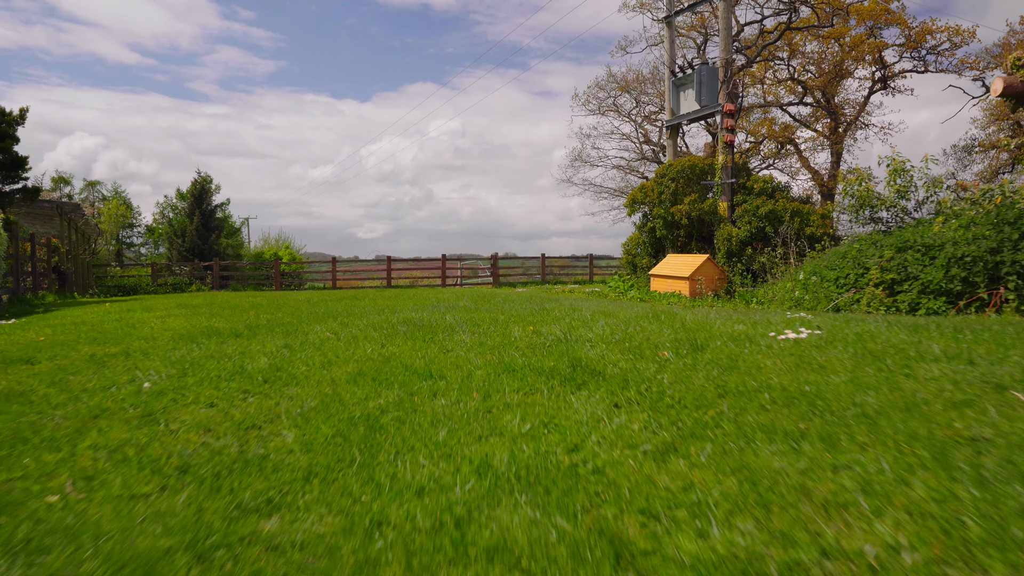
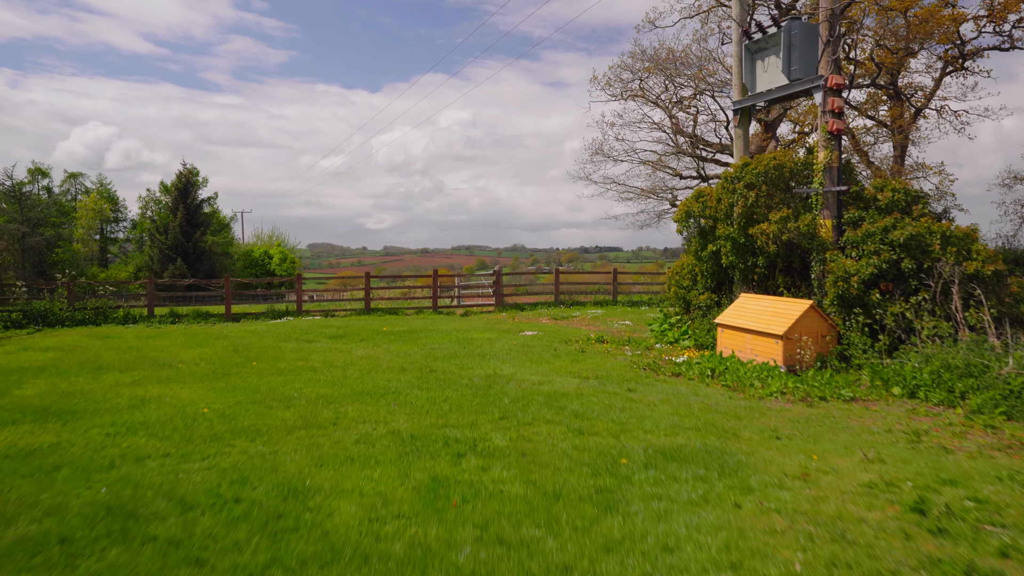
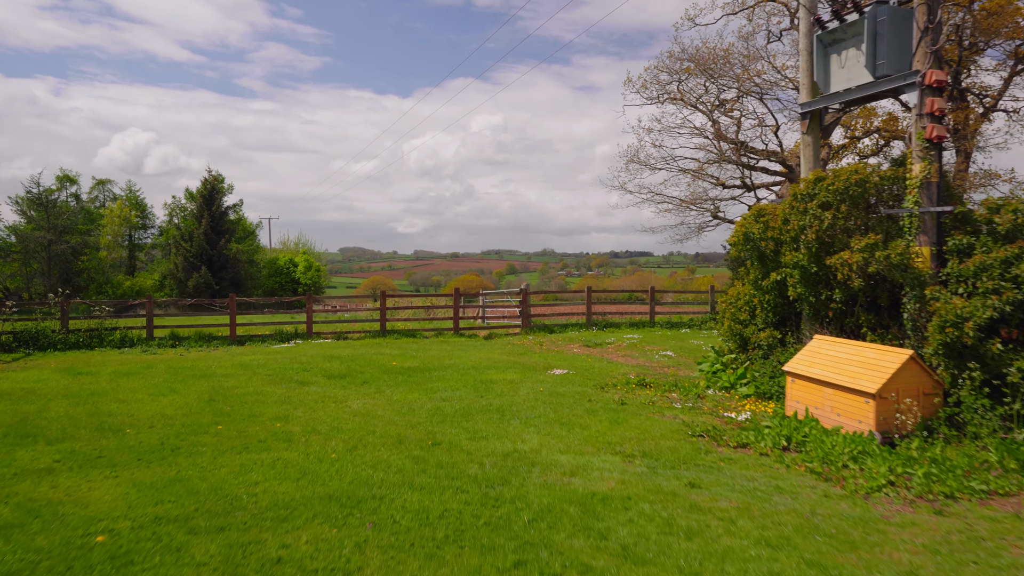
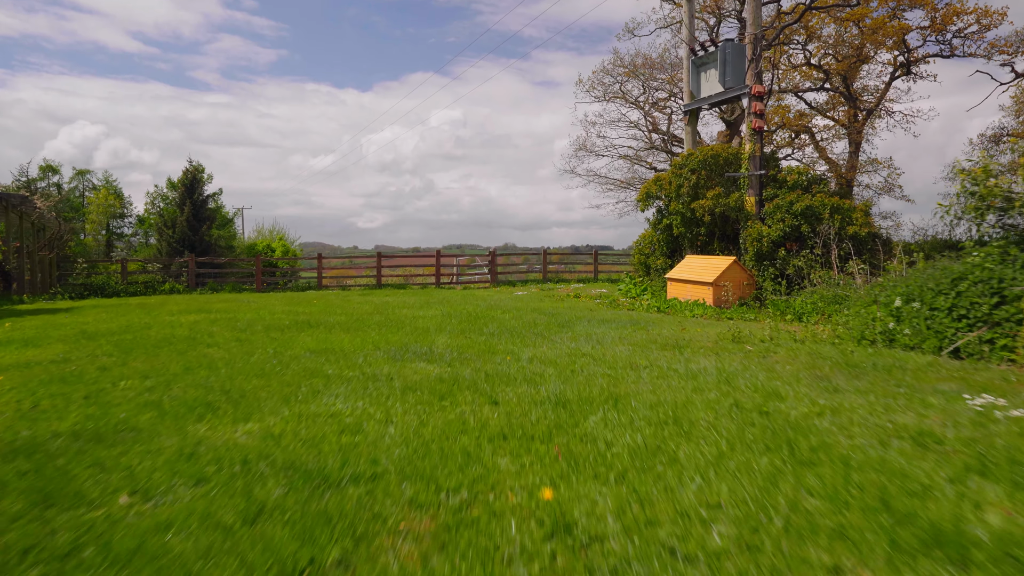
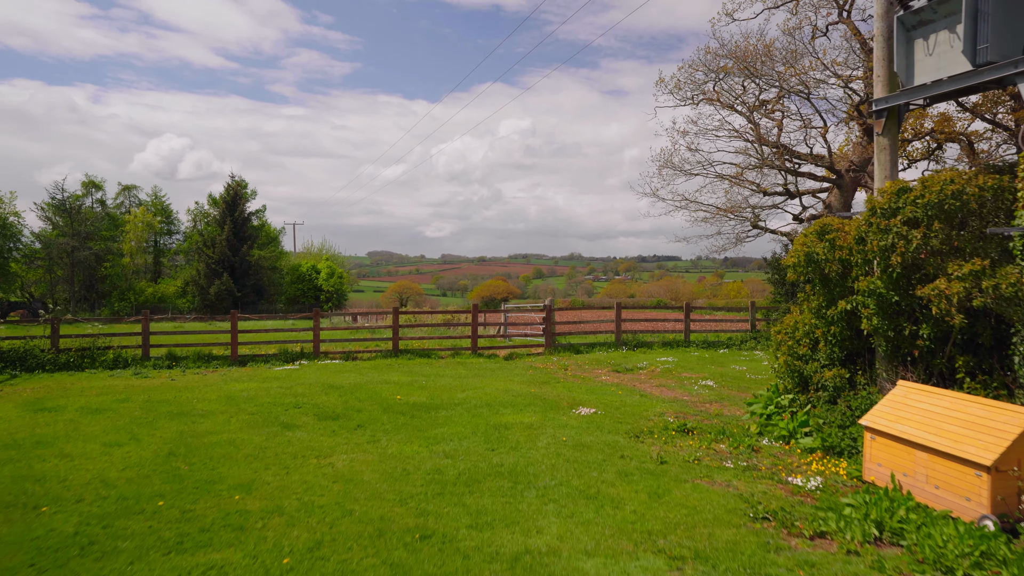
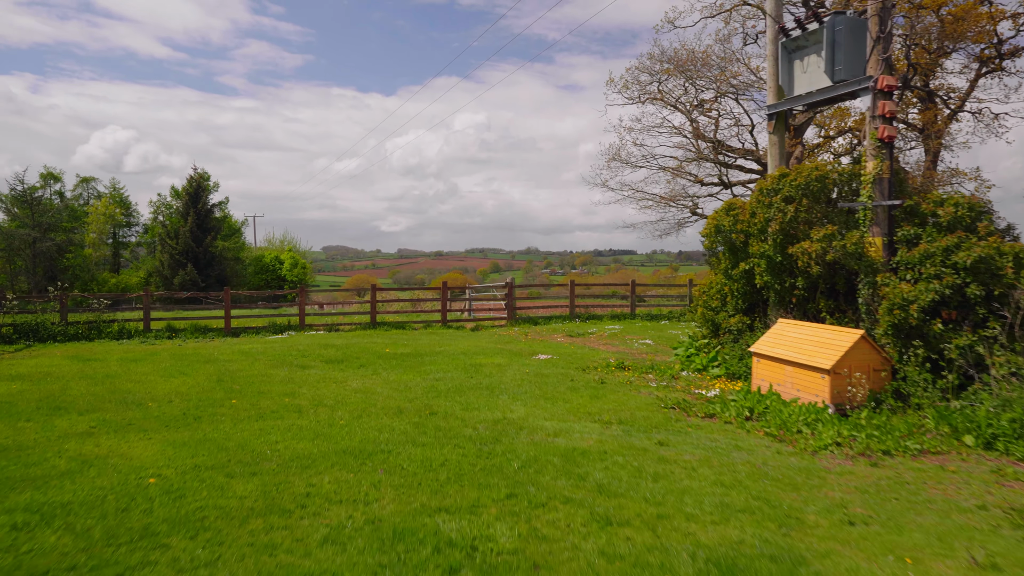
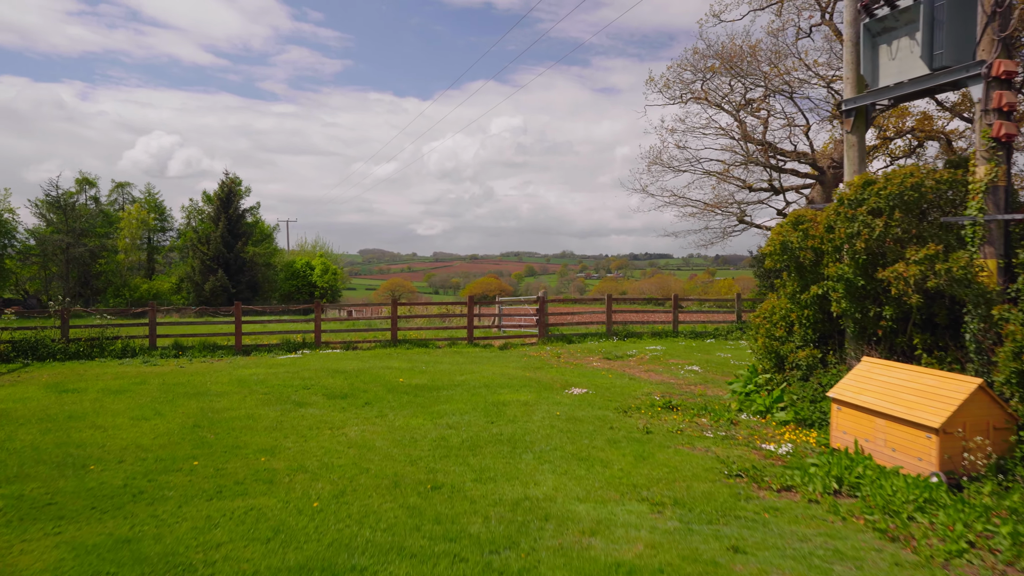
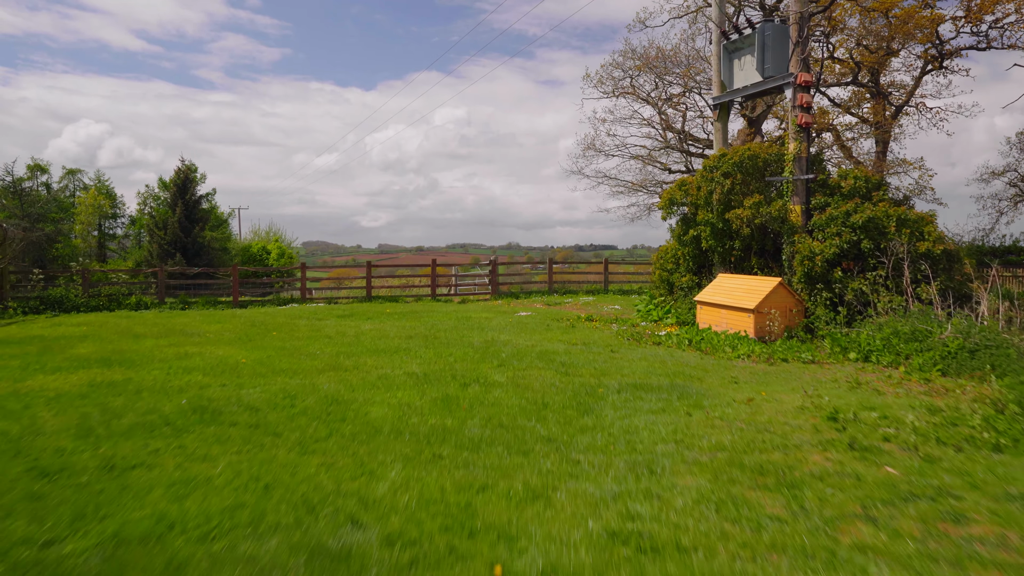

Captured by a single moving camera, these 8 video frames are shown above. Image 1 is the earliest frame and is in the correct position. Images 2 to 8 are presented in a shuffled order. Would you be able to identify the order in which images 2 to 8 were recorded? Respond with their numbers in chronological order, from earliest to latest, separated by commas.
4, 8, 2, 6, 3, 7, 5
